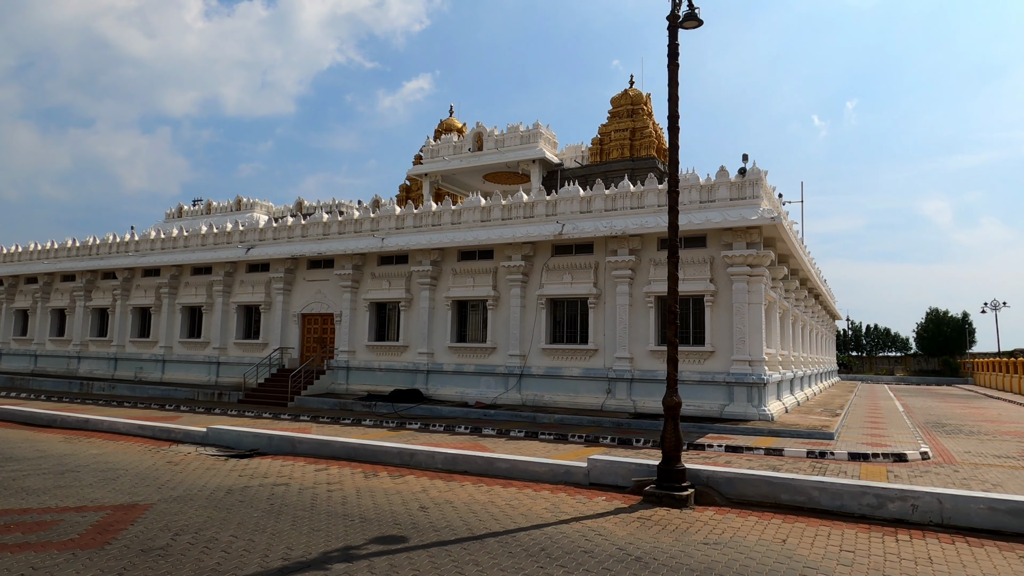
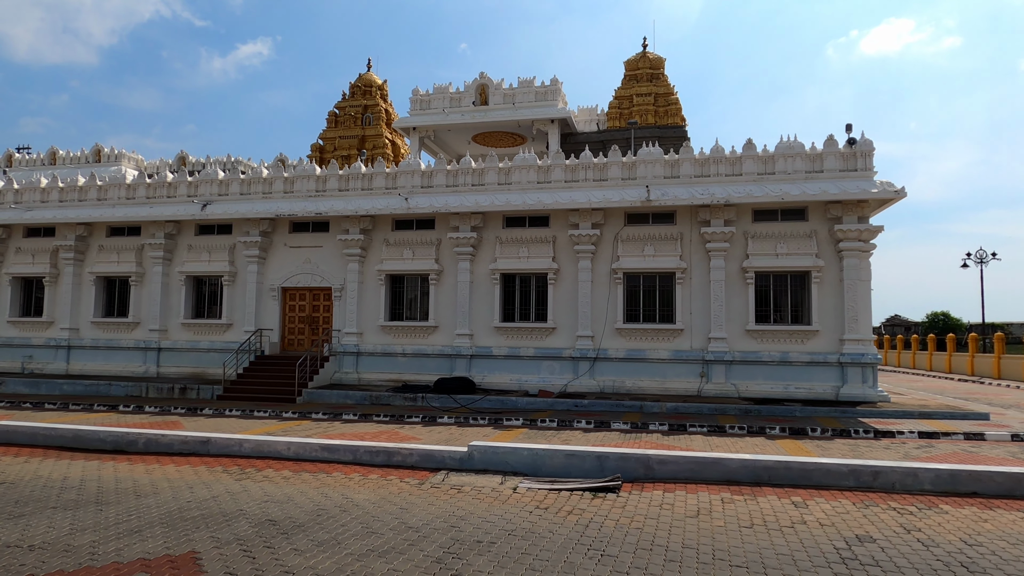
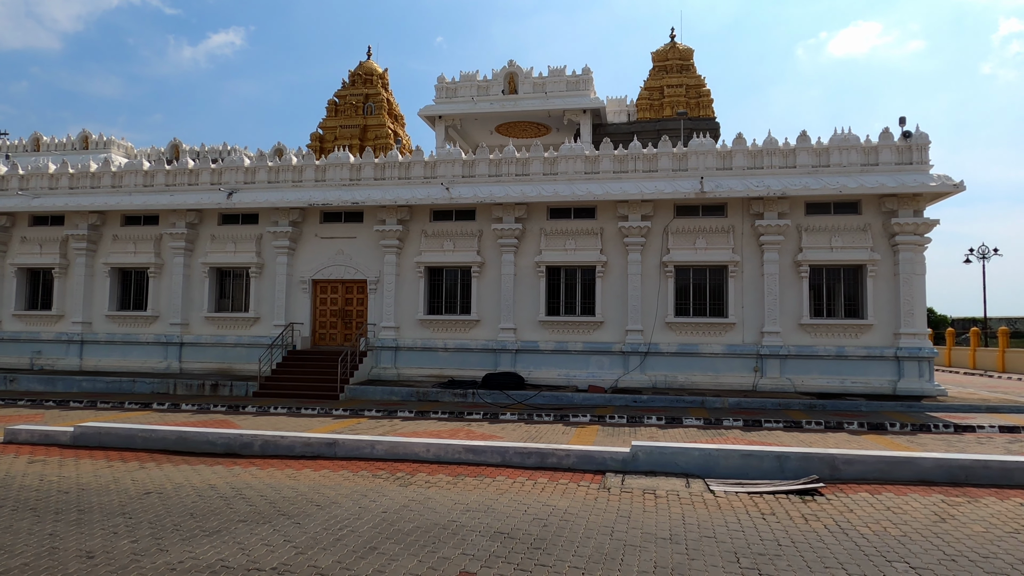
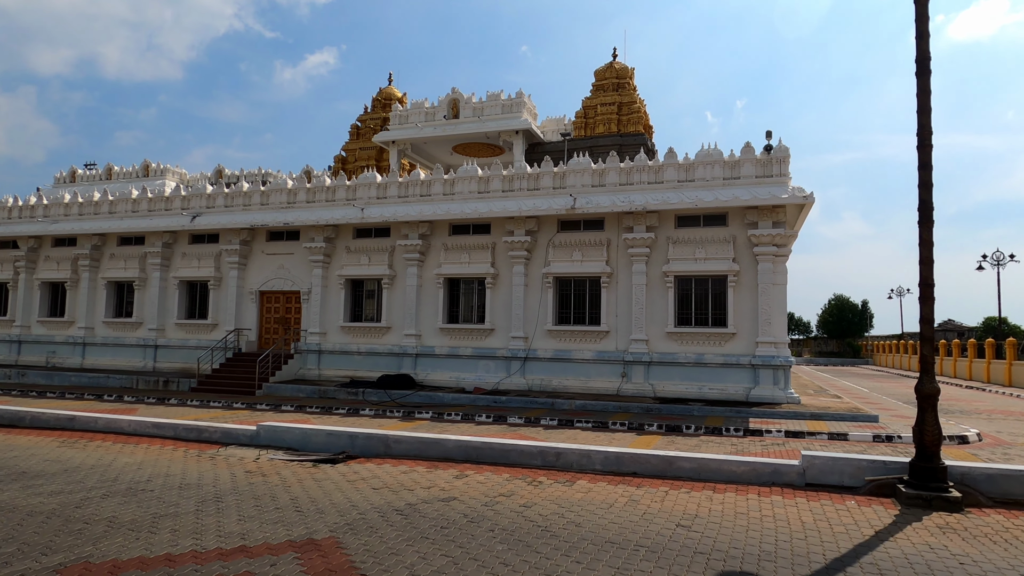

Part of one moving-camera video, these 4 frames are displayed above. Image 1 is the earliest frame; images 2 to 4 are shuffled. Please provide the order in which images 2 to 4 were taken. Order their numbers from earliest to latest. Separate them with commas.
4, 2, 3
